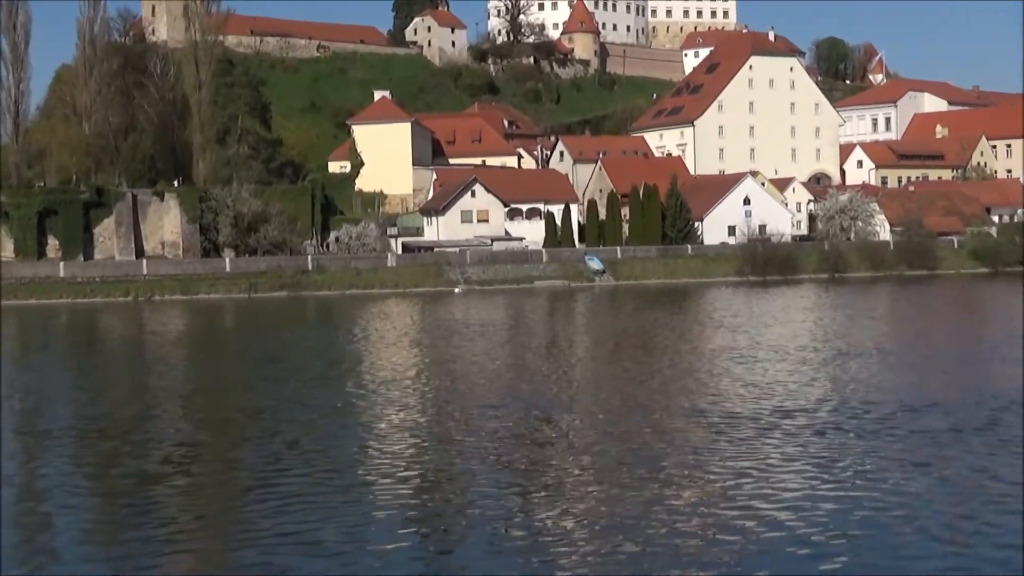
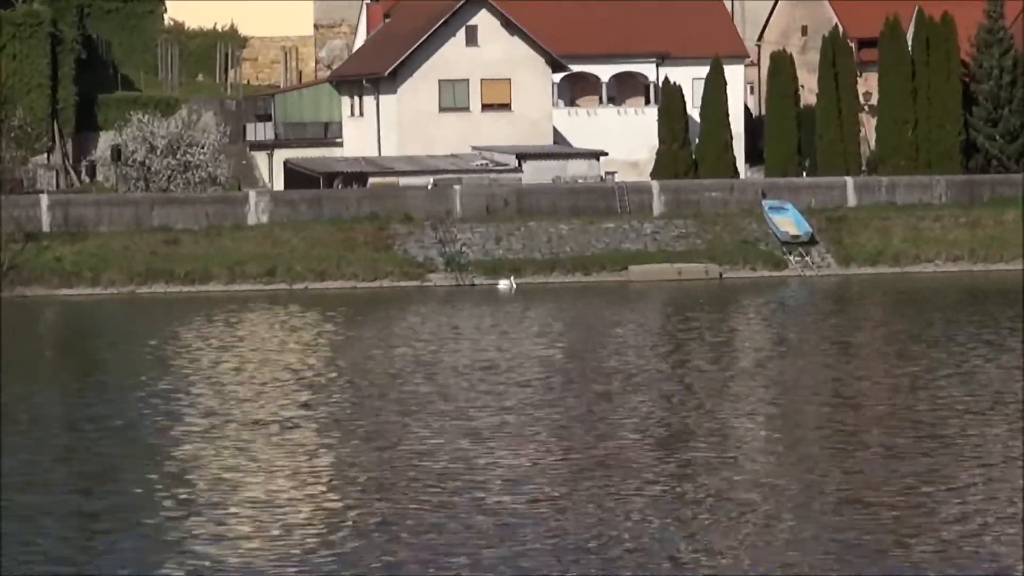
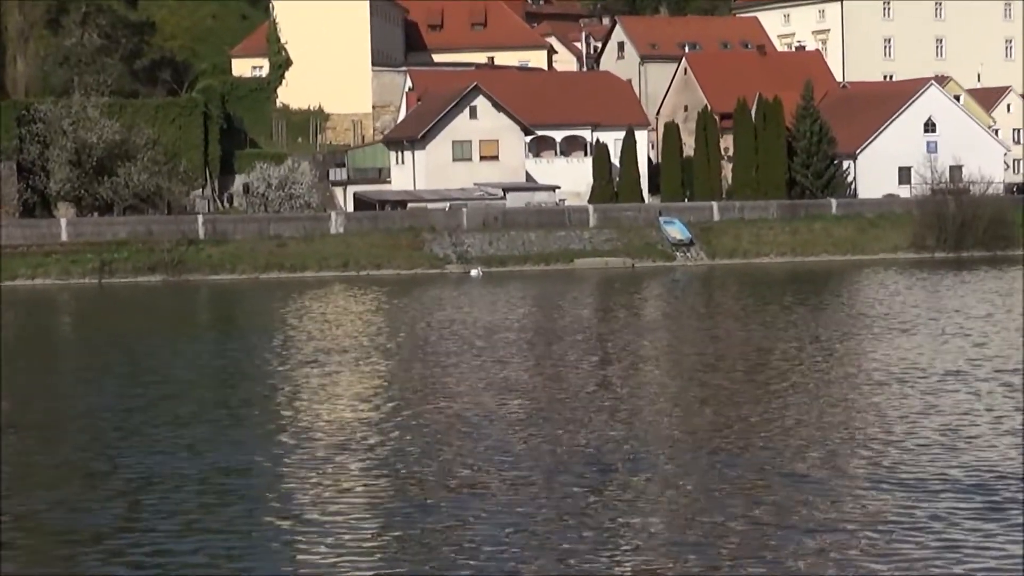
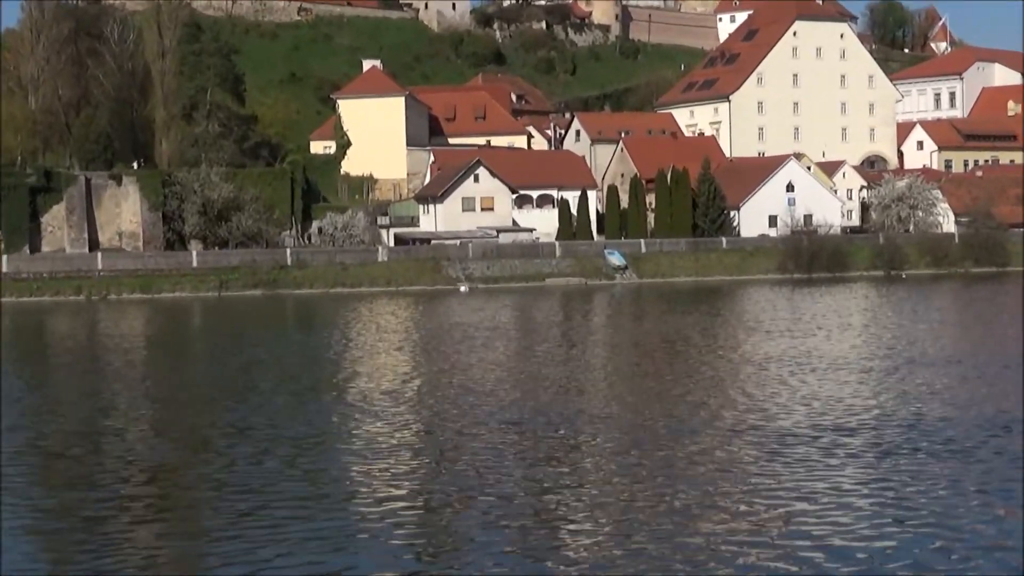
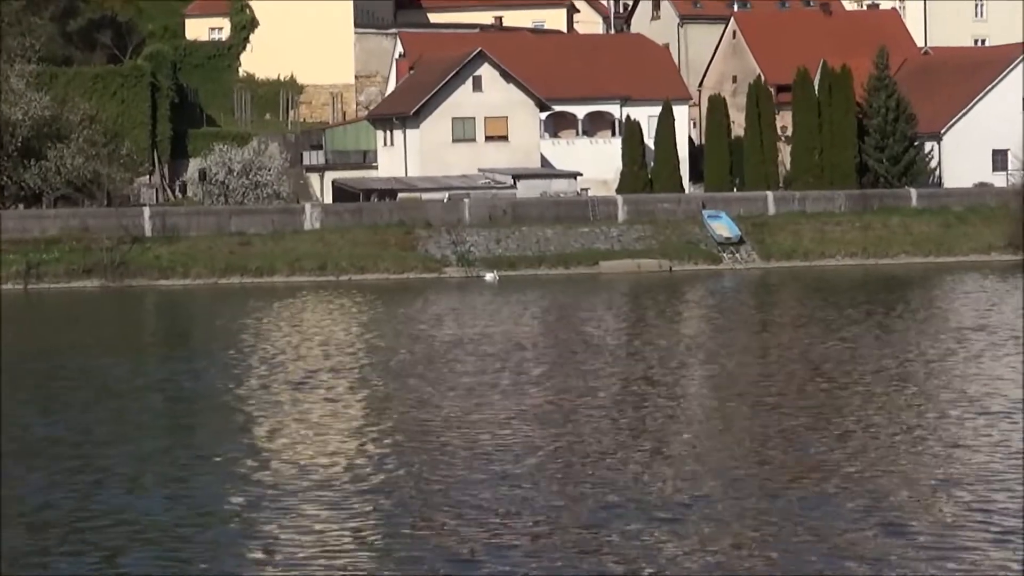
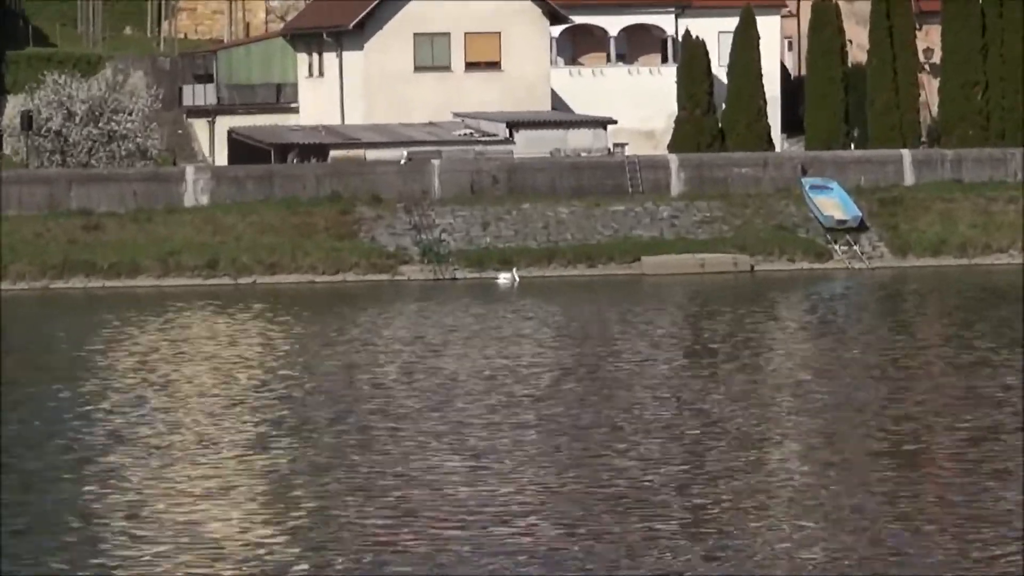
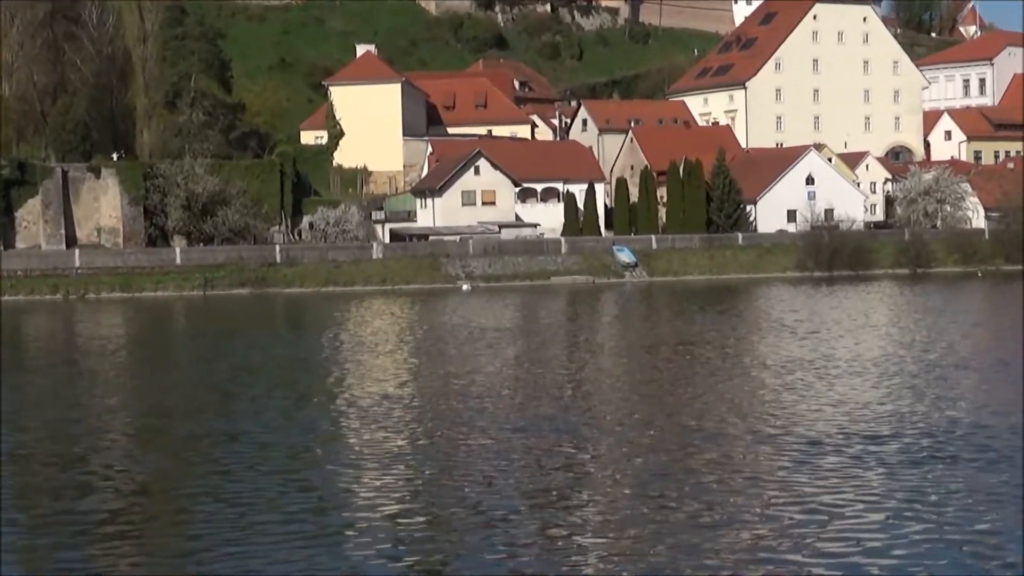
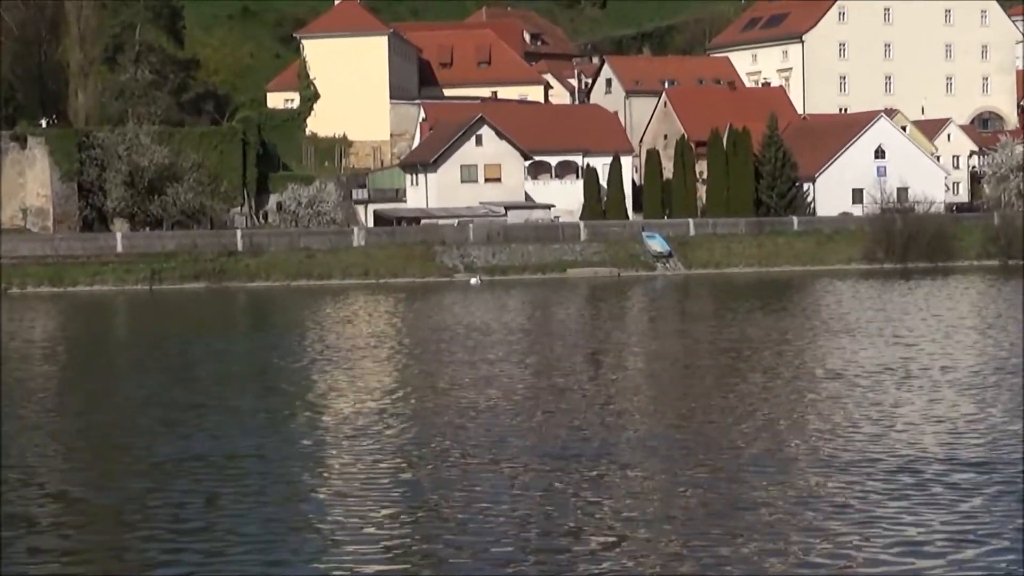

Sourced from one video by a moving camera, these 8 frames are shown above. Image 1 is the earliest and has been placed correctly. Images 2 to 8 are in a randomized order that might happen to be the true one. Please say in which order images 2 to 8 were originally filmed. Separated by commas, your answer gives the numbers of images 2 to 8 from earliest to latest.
4, 7, 8, 3, 5, 2, 6
